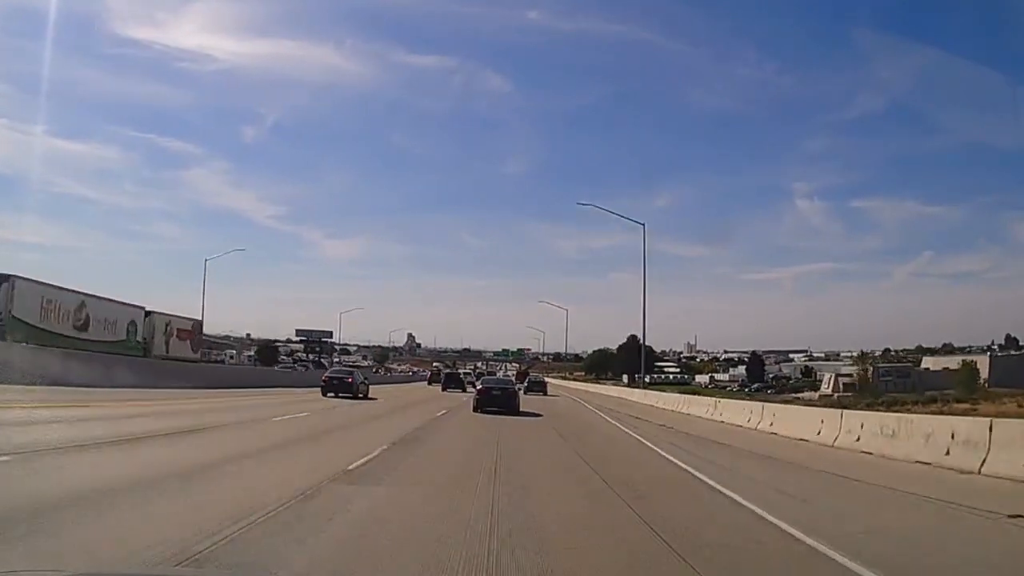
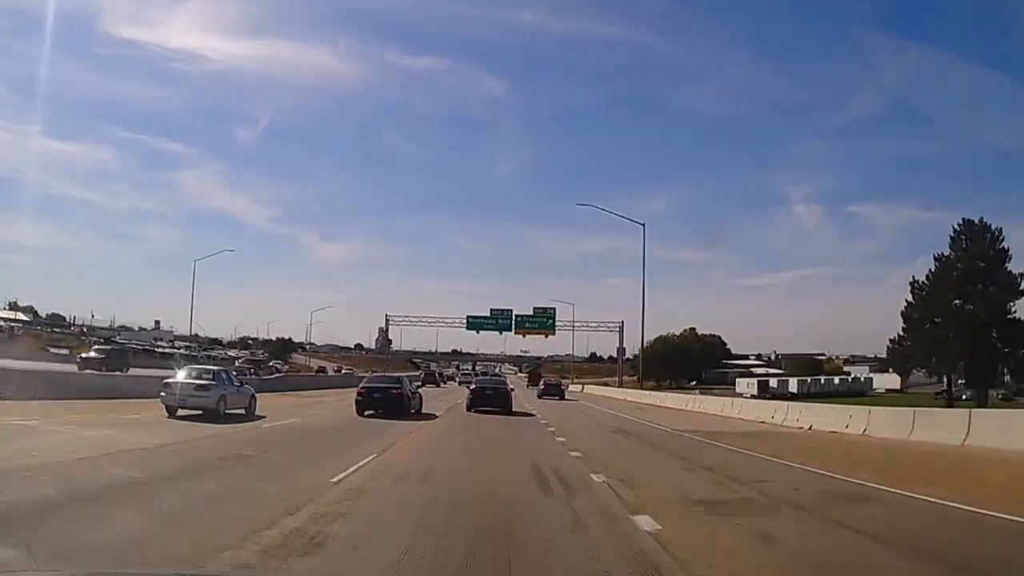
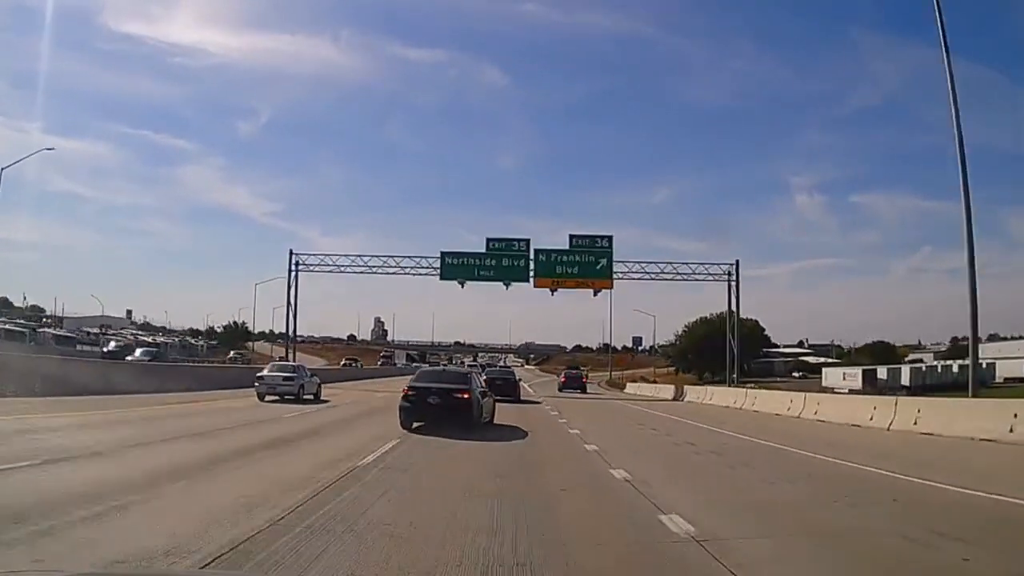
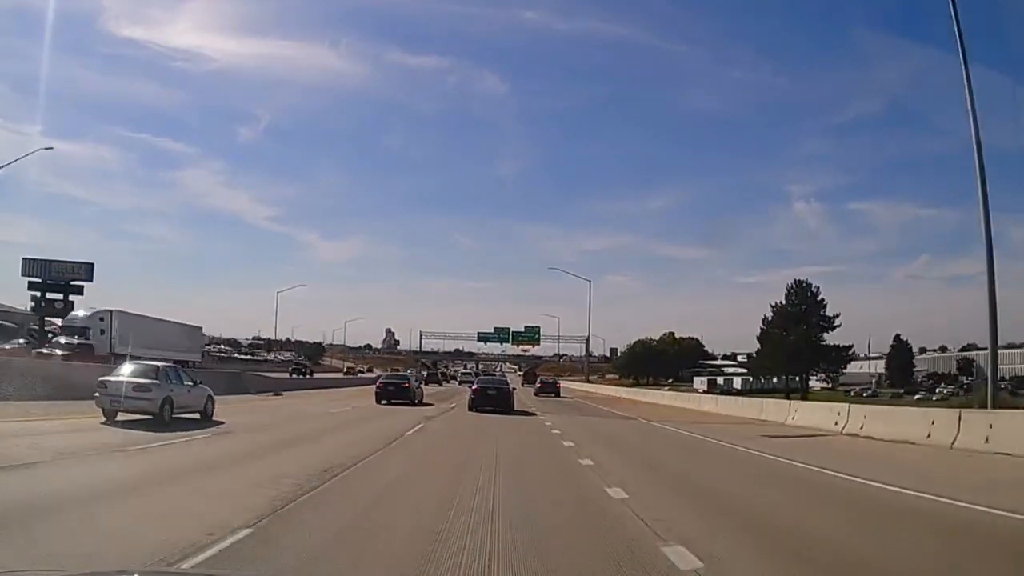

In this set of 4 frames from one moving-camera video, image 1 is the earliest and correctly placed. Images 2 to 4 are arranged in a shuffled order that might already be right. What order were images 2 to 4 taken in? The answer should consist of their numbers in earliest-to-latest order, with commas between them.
4, 2, 3
